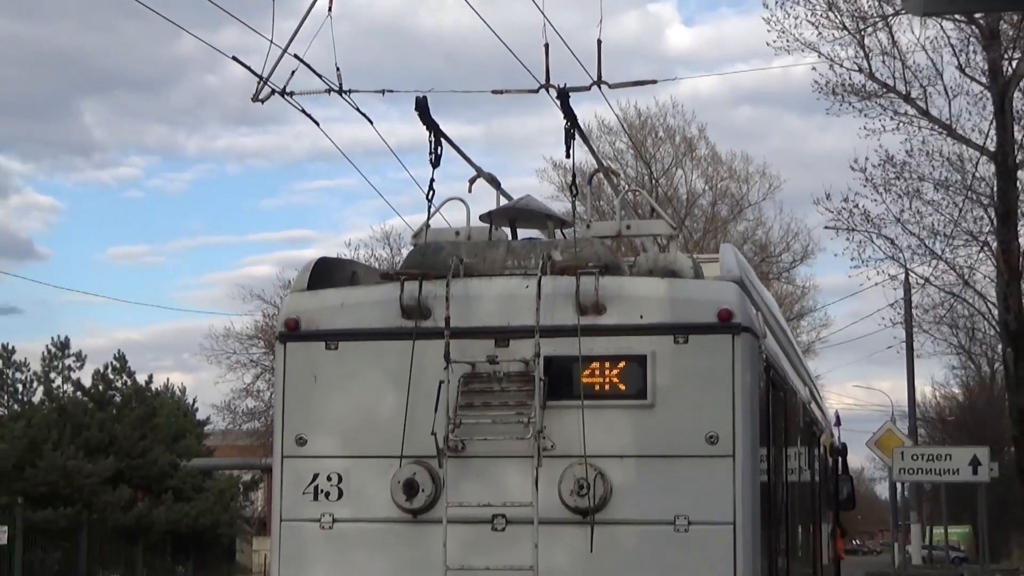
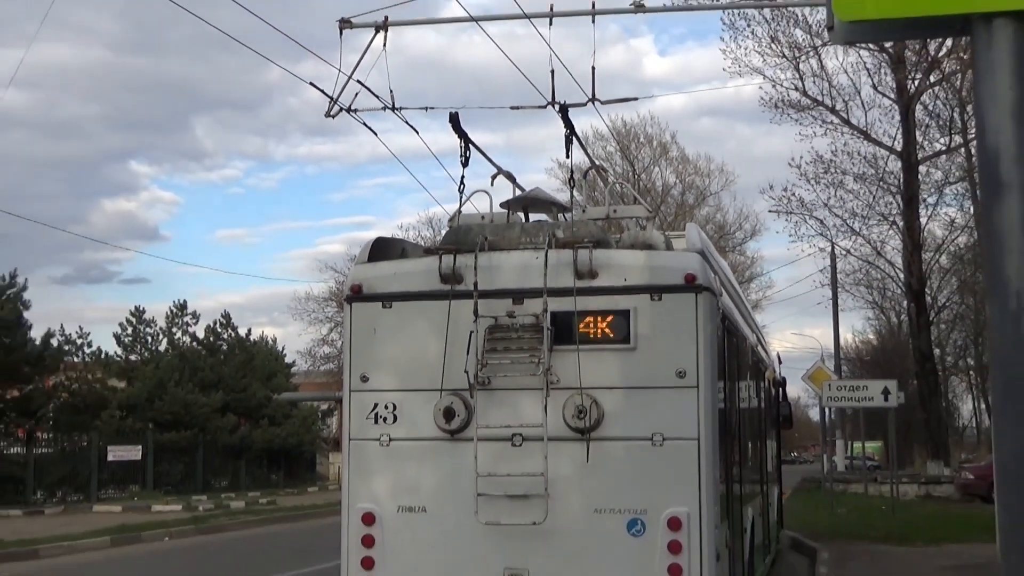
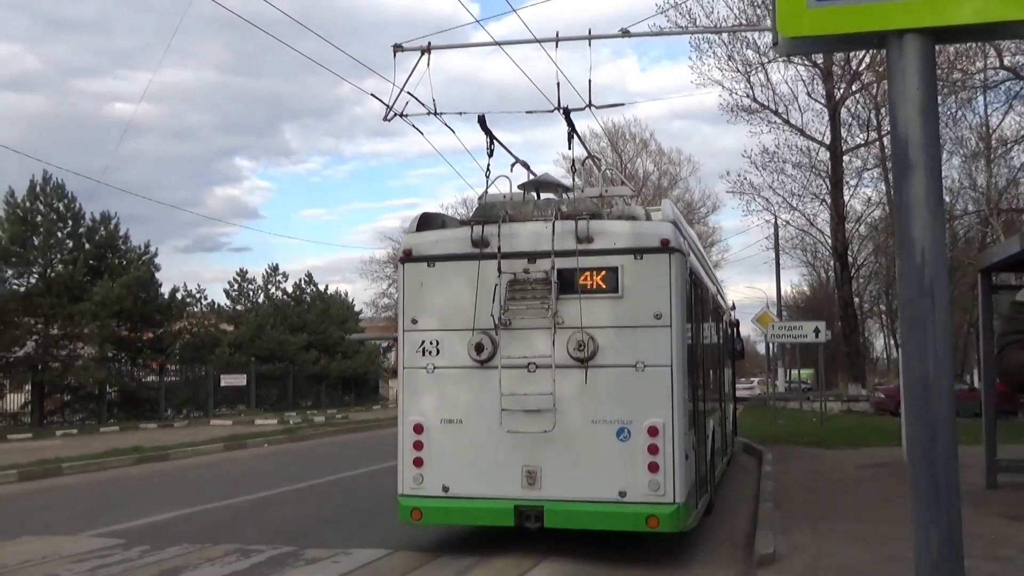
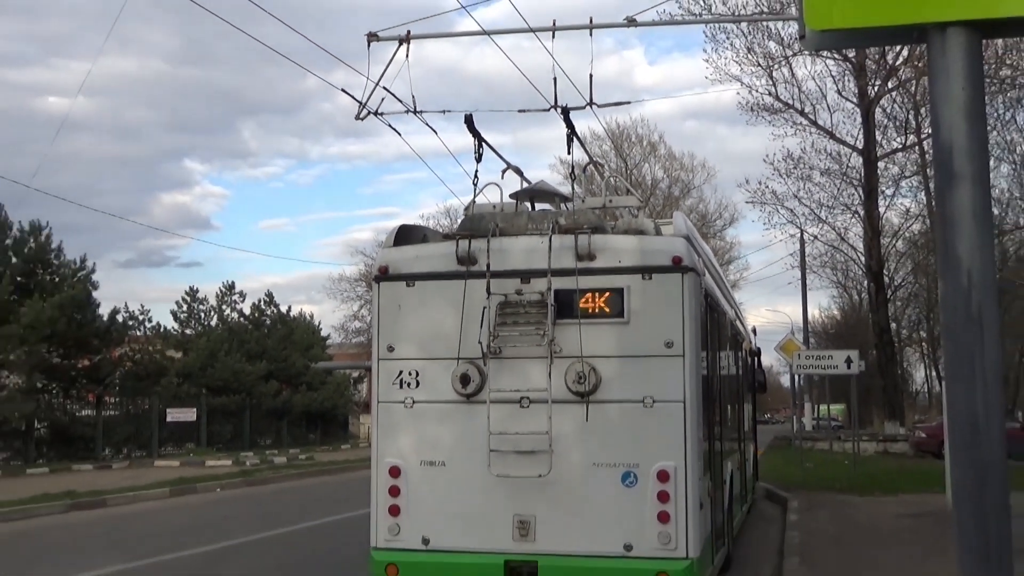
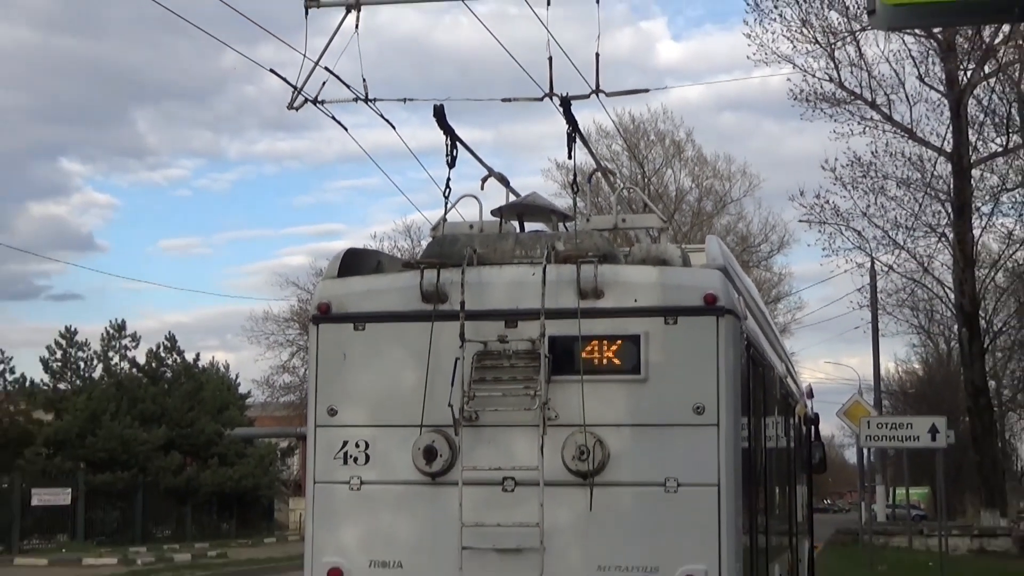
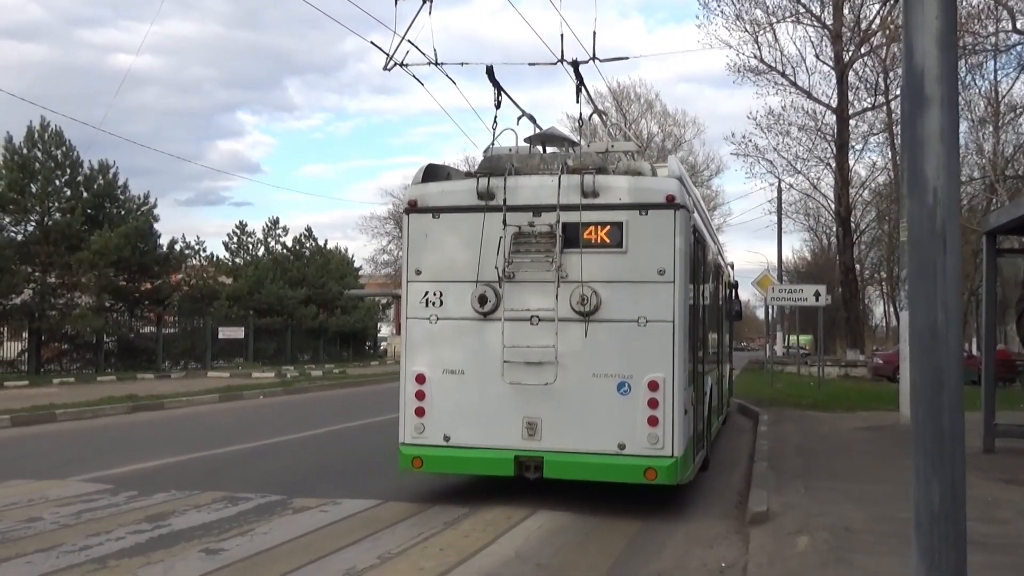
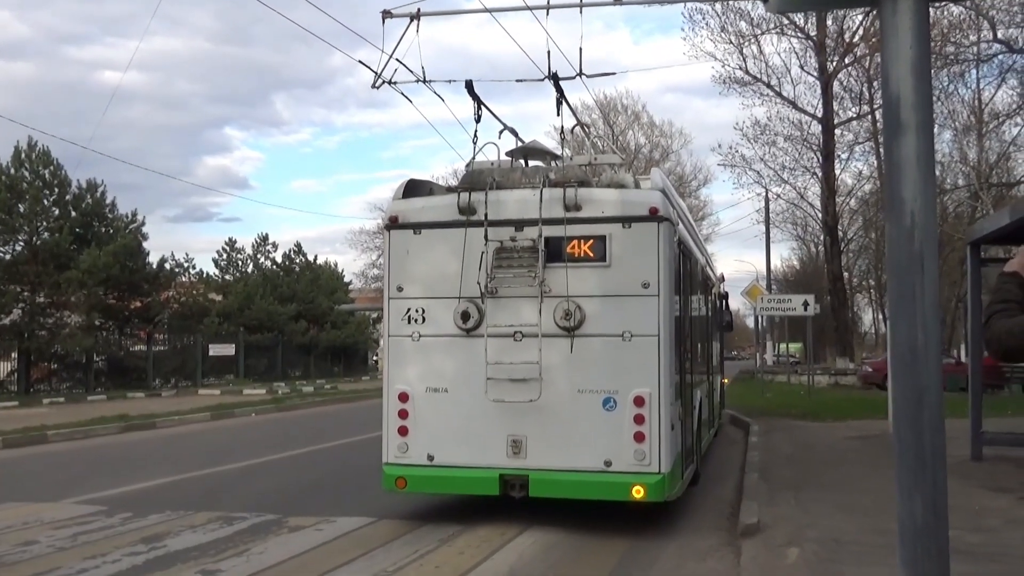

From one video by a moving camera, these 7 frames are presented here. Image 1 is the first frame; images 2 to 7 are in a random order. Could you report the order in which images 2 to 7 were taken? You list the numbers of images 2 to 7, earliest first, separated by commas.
5, 2, 4, 3, 7, 6
